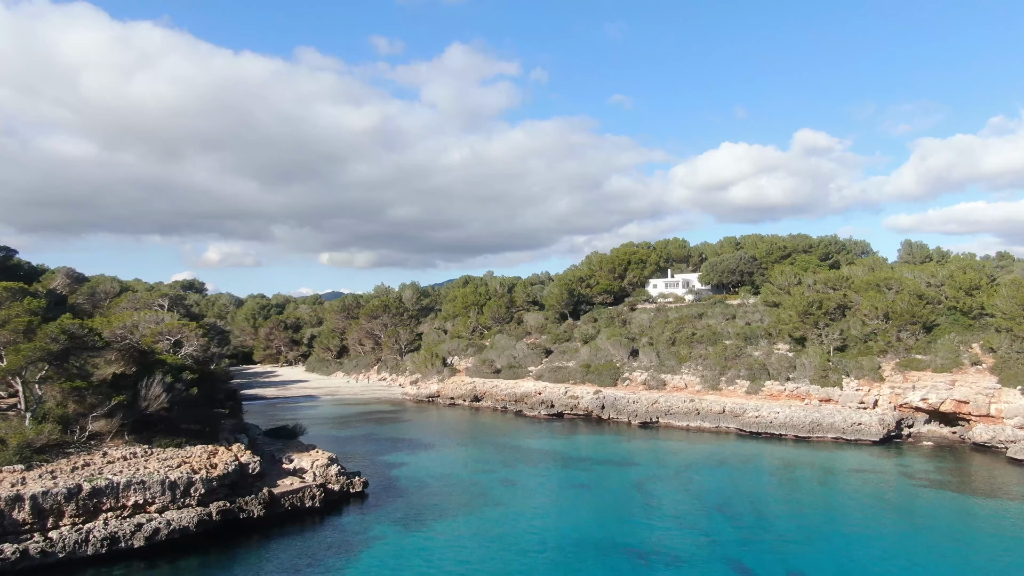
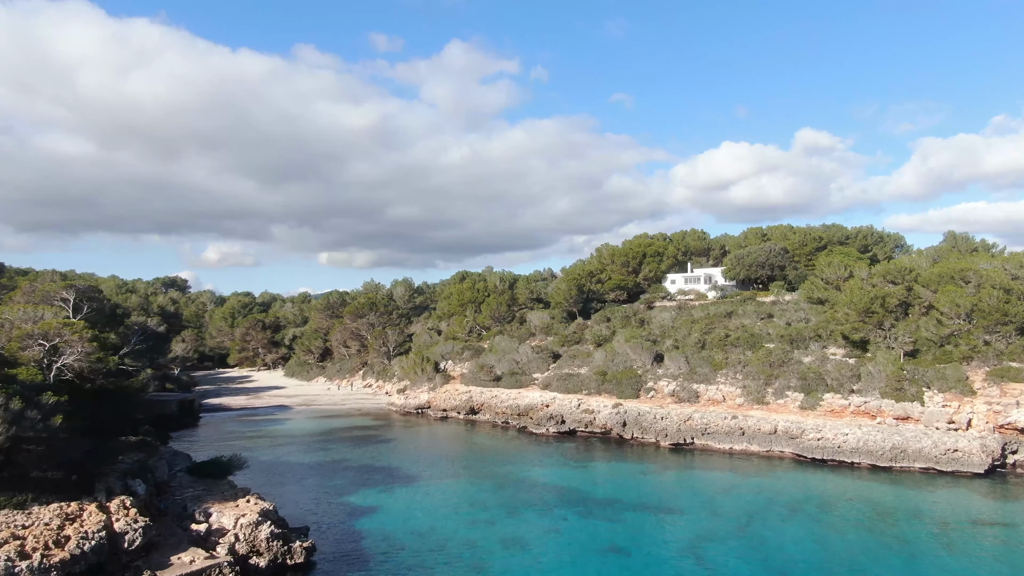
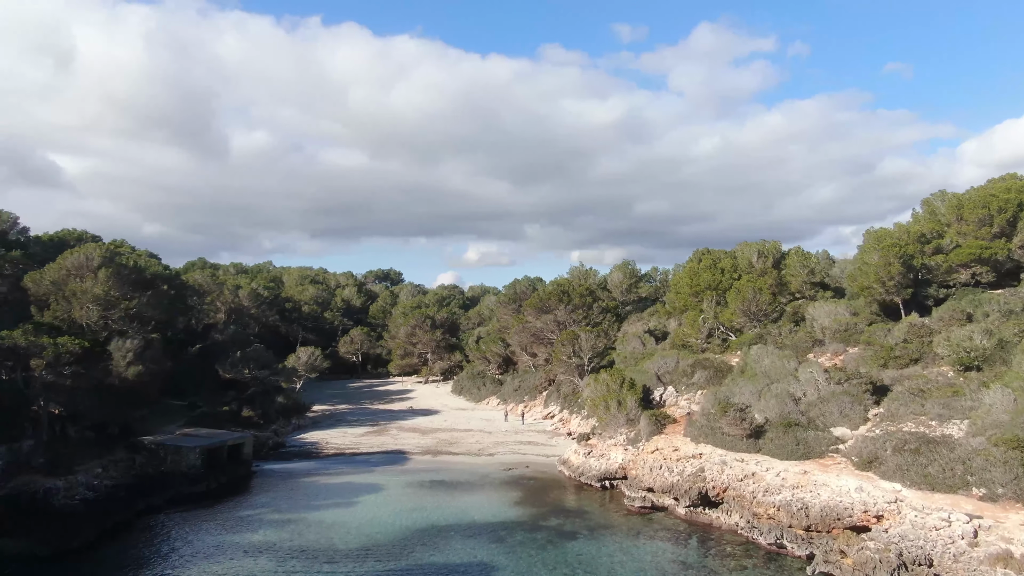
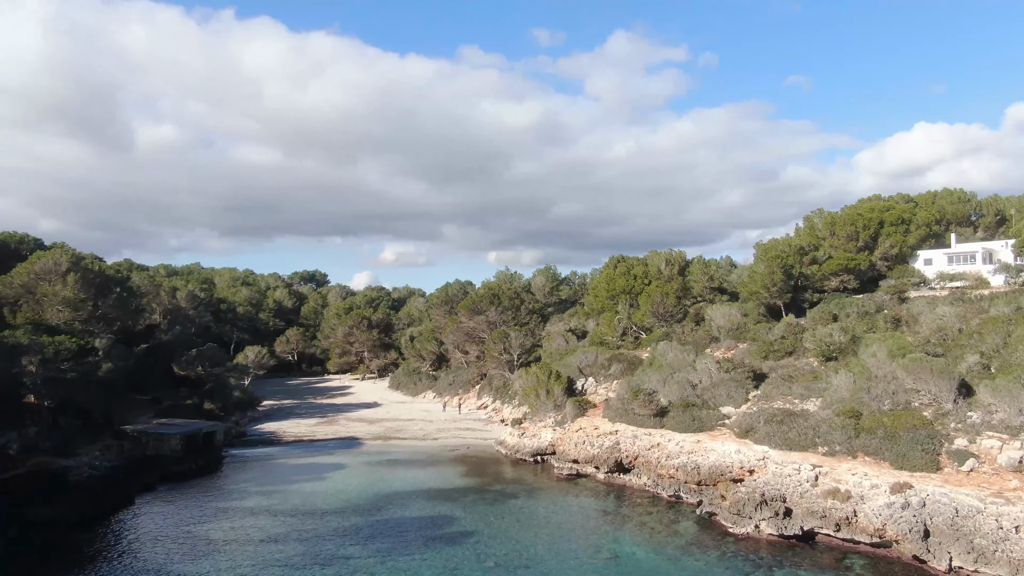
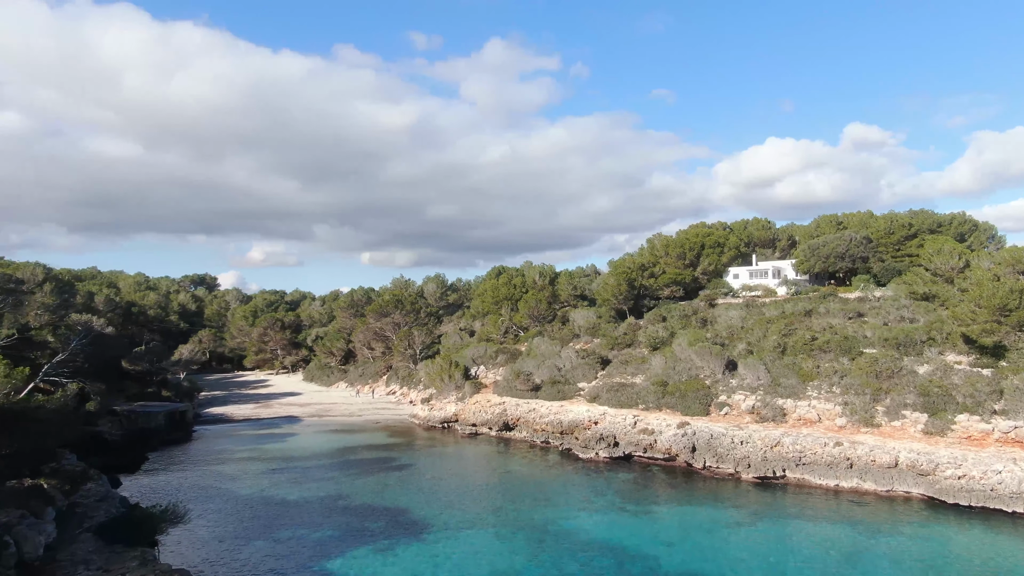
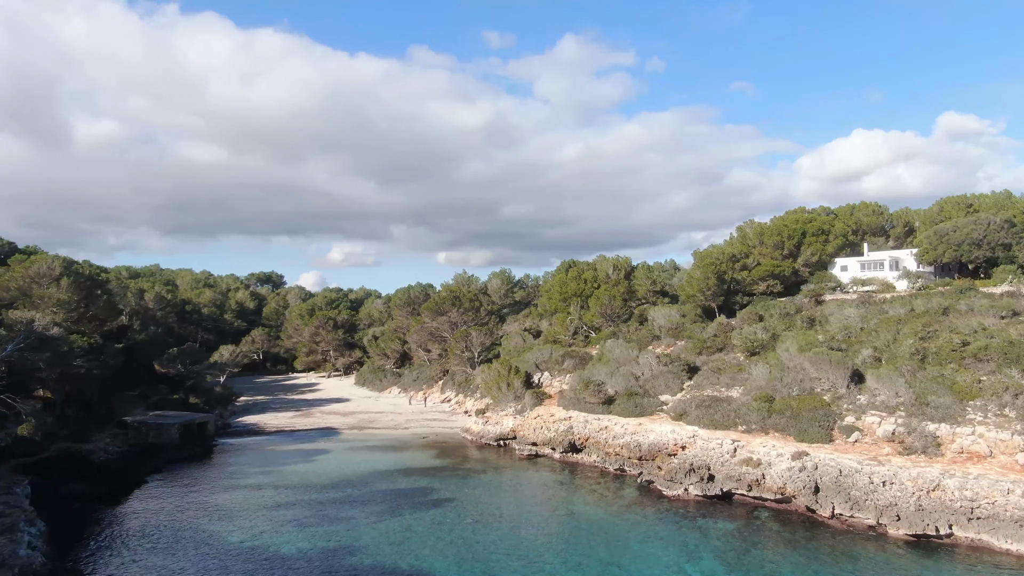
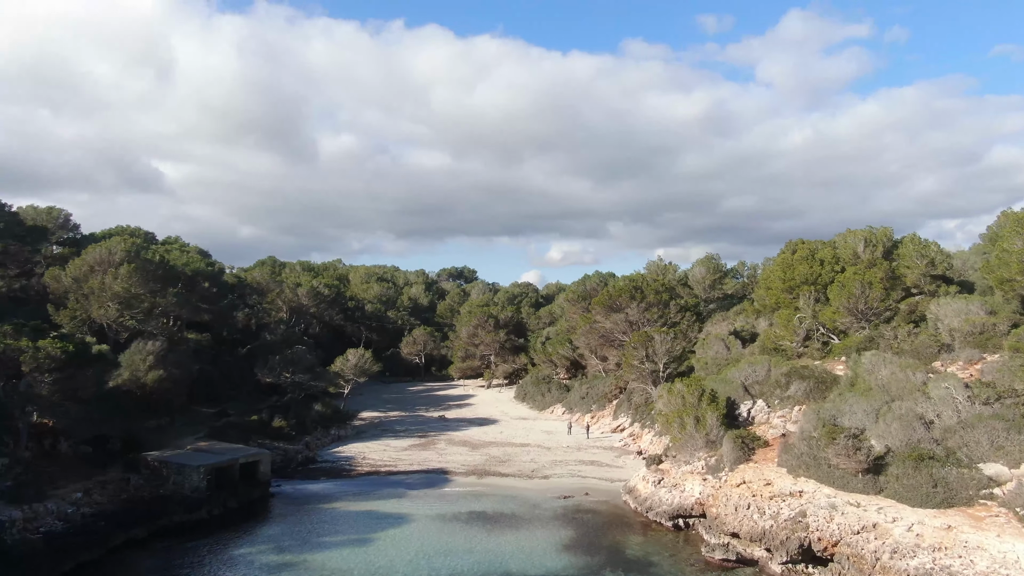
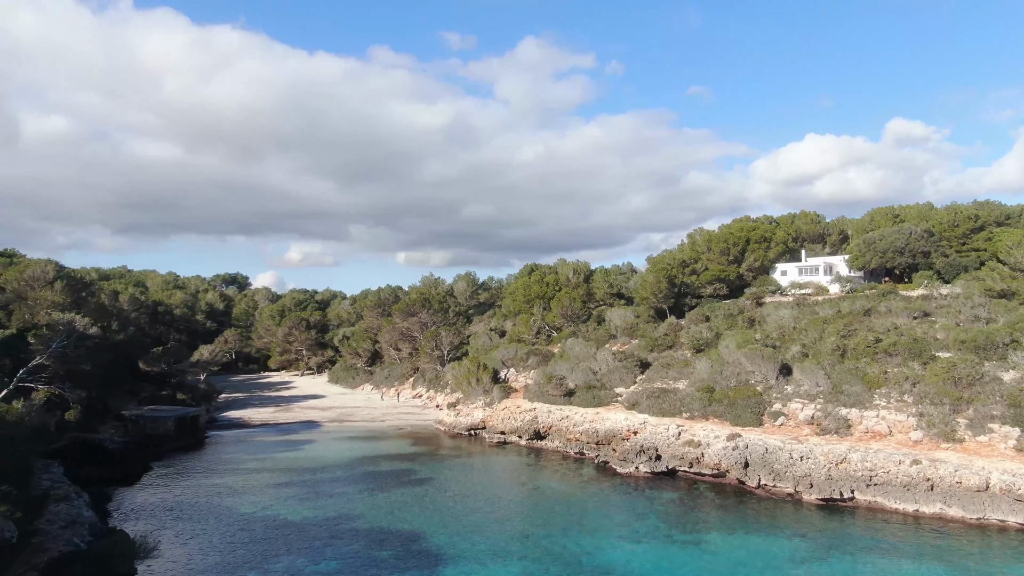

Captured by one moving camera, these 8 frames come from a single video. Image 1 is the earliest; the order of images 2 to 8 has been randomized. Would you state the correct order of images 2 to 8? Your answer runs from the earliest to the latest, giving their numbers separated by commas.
2, 5, 8, 6, 4, 3, 7
